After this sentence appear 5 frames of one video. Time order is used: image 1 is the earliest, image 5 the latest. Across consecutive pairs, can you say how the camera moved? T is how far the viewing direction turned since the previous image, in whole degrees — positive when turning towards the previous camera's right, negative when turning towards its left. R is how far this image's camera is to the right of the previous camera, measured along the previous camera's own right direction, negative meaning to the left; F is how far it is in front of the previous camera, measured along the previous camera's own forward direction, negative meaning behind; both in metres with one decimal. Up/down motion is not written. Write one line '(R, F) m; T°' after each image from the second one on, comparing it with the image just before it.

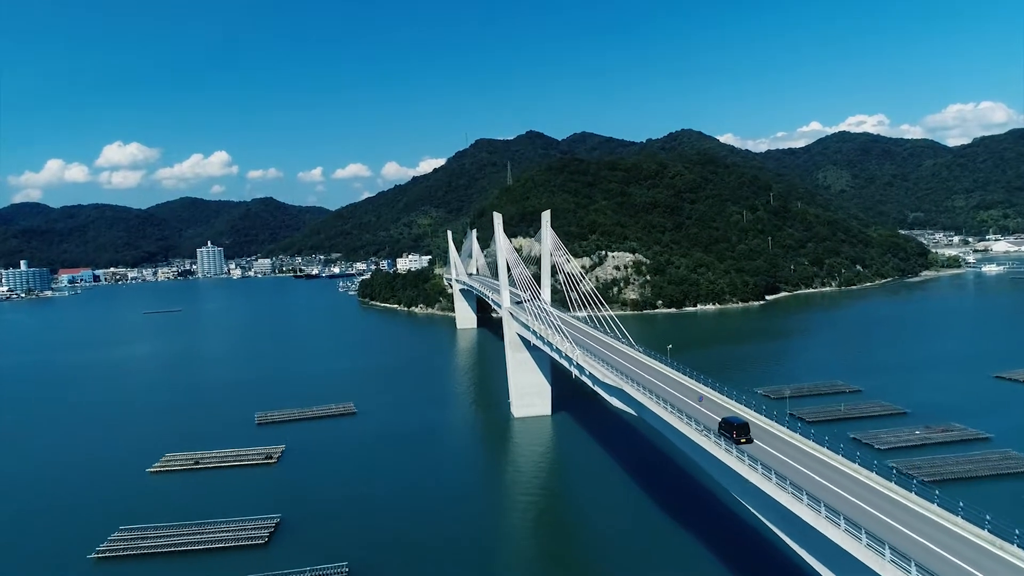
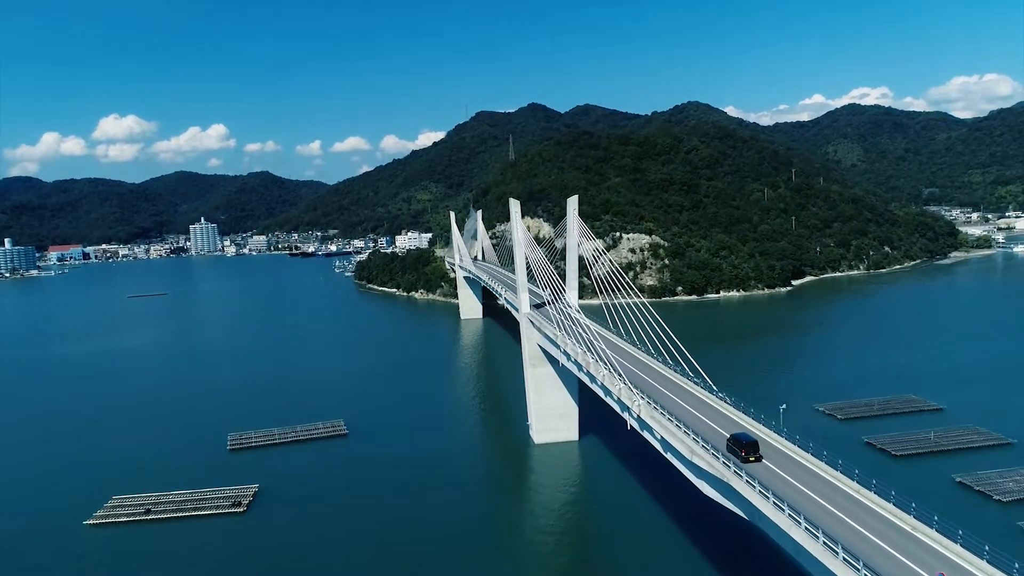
(-0.3, +2.1) m; 0°
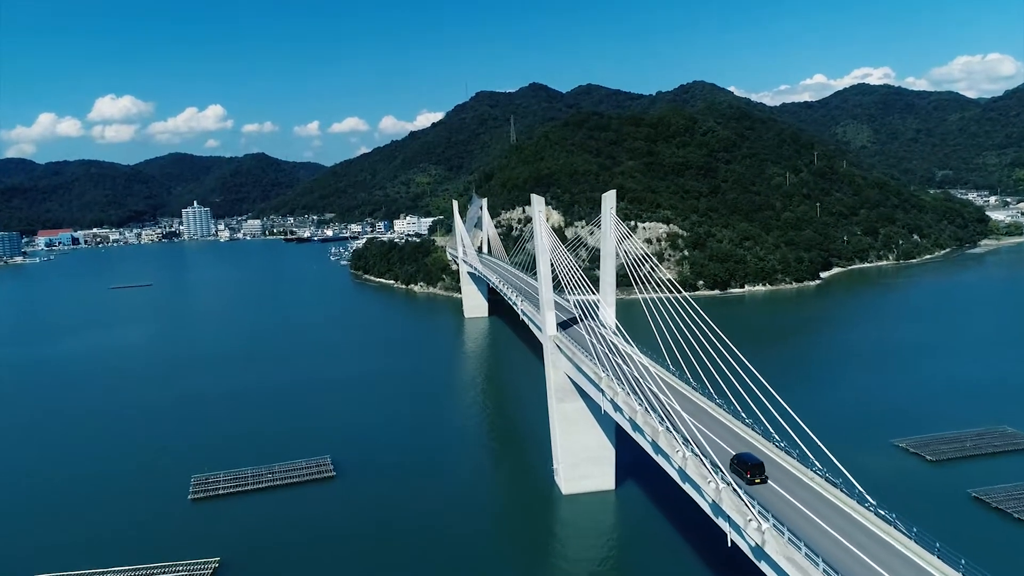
(-0.3, +2.0) m; 0°
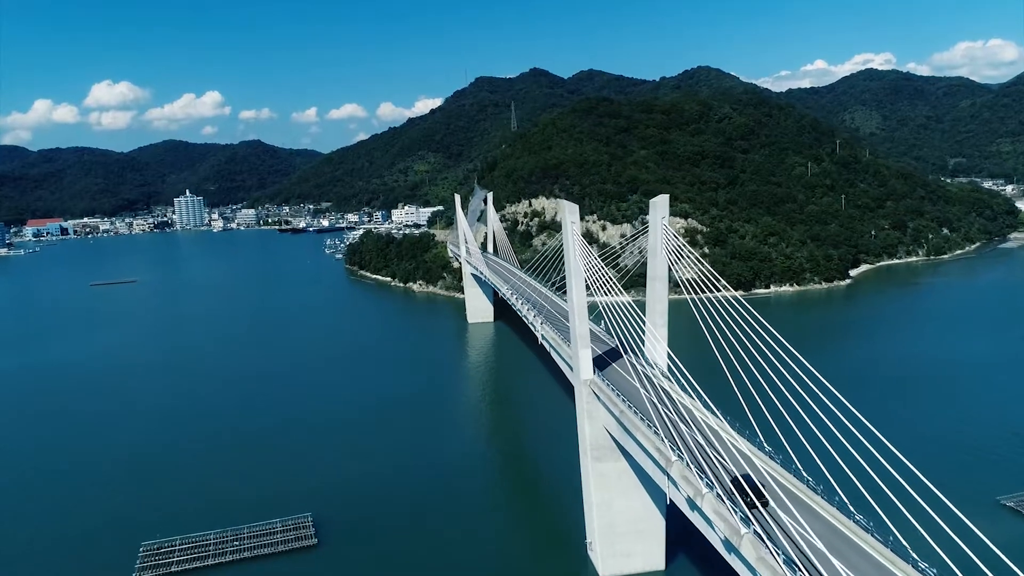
(-0.3, +1.8) m; 0°
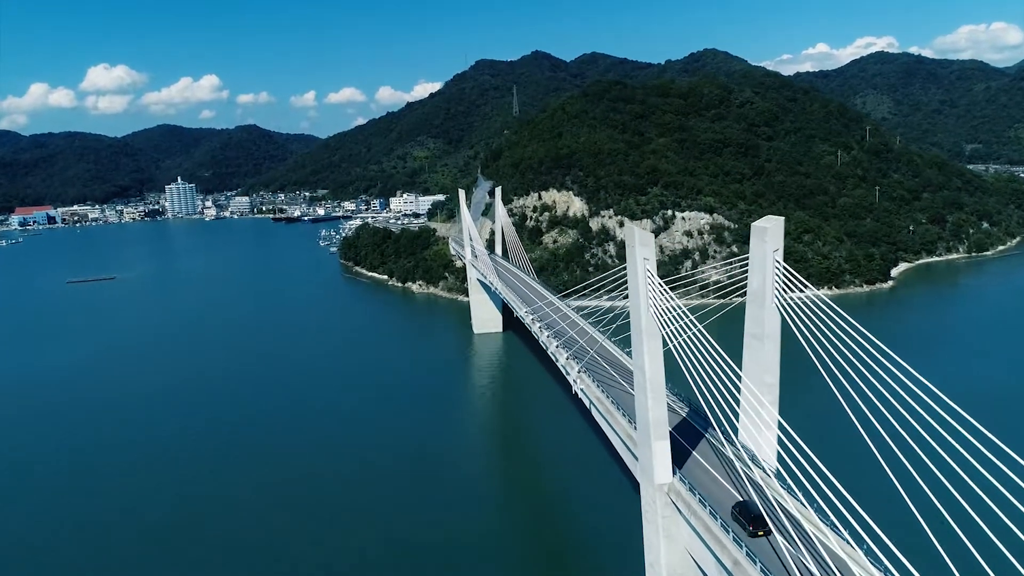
(-0.3, +2.1) m; 0°
